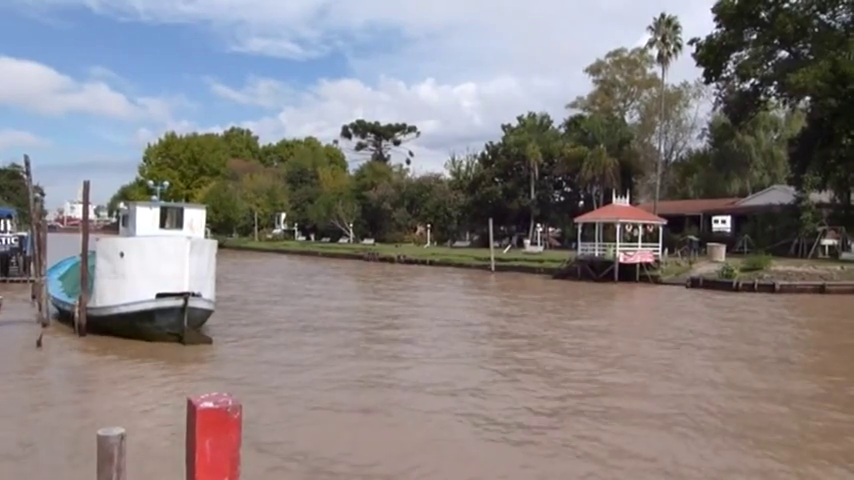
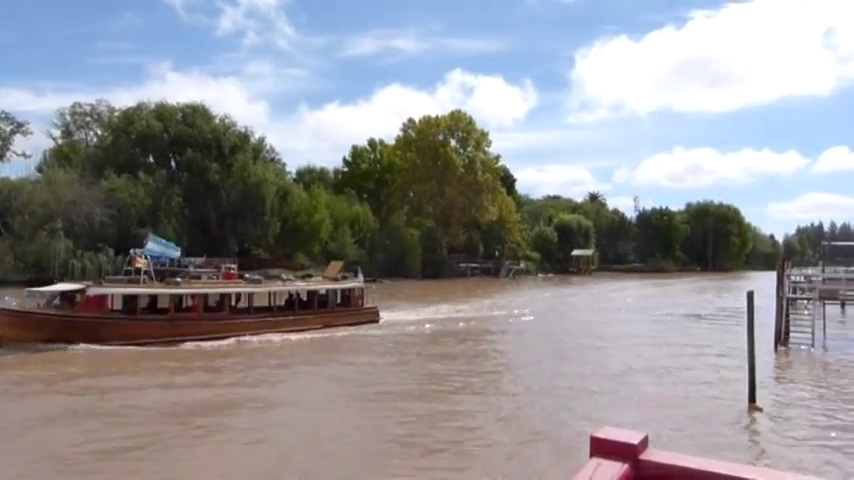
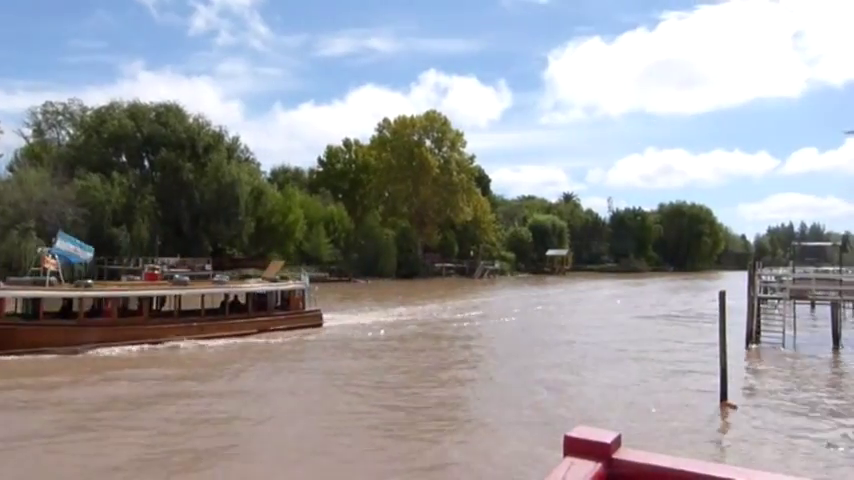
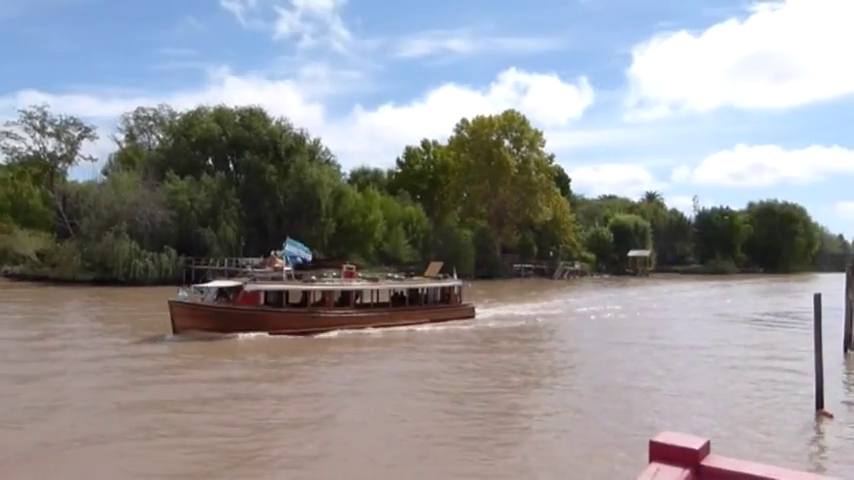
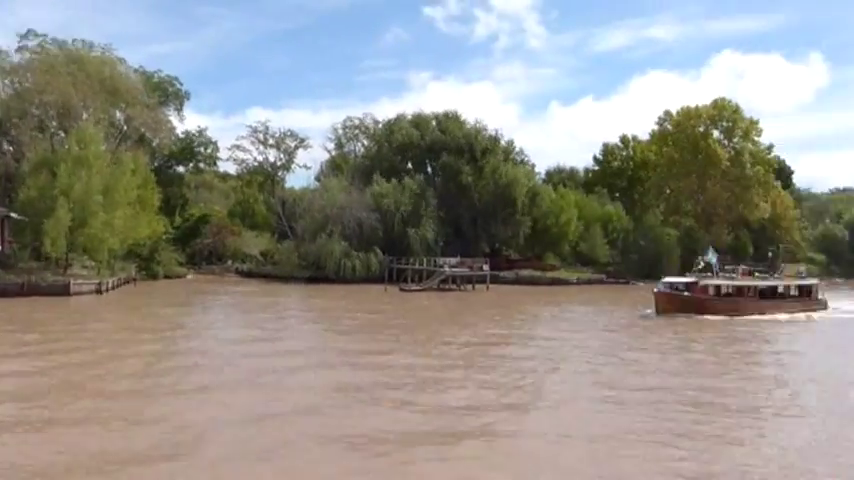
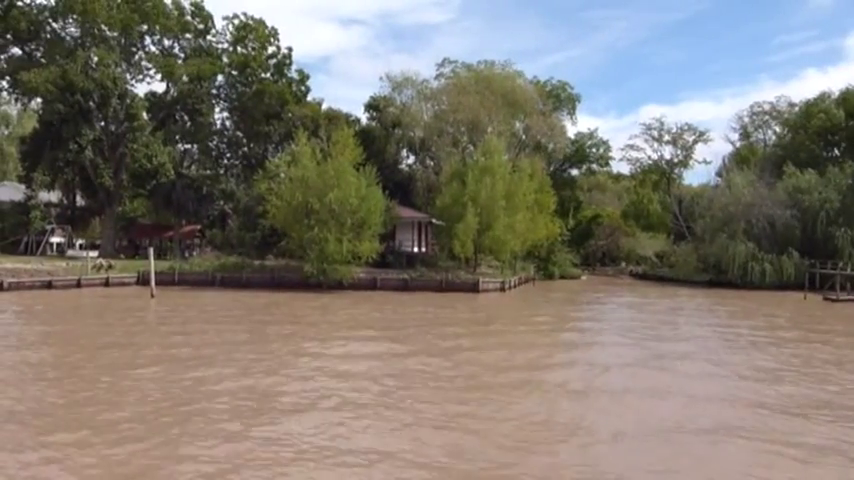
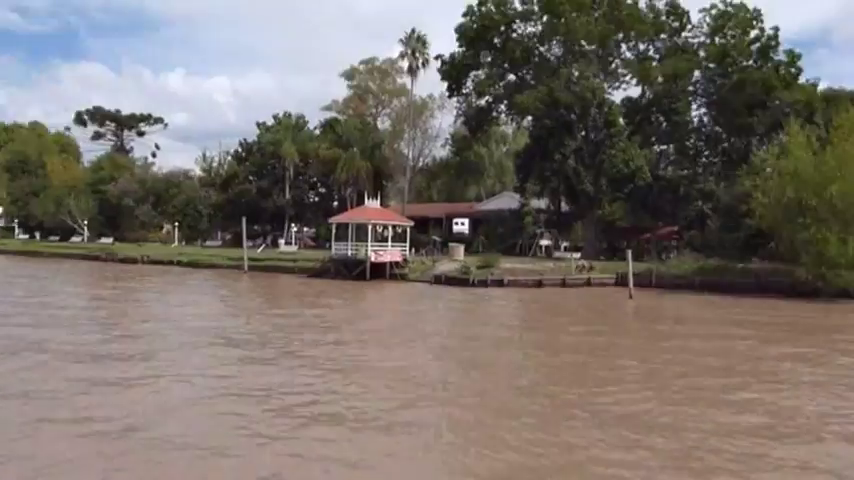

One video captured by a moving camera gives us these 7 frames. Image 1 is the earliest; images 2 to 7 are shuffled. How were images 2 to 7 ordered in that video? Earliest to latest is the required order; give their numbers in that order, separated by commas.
7, 6, 5, 4, 2, 3
